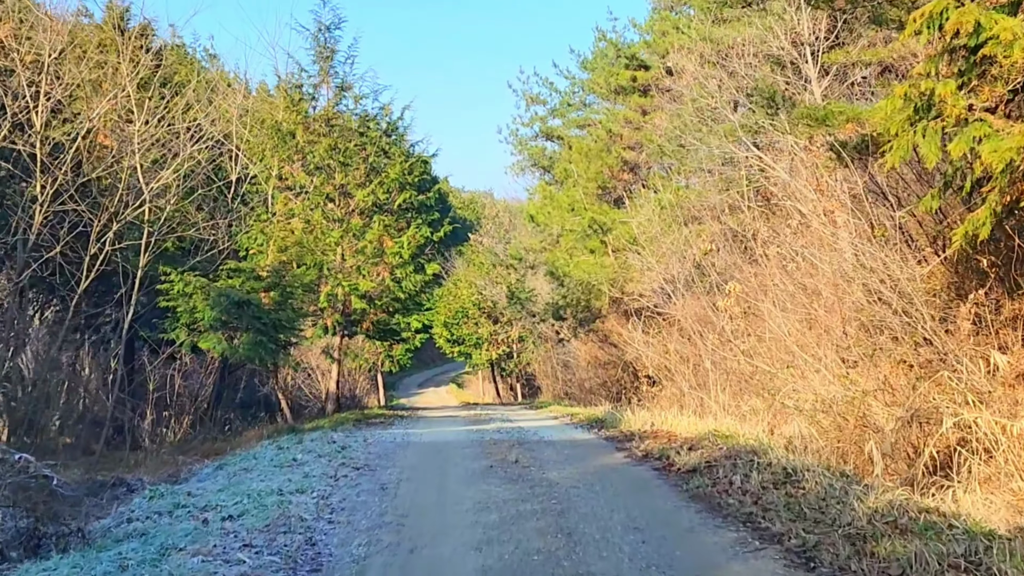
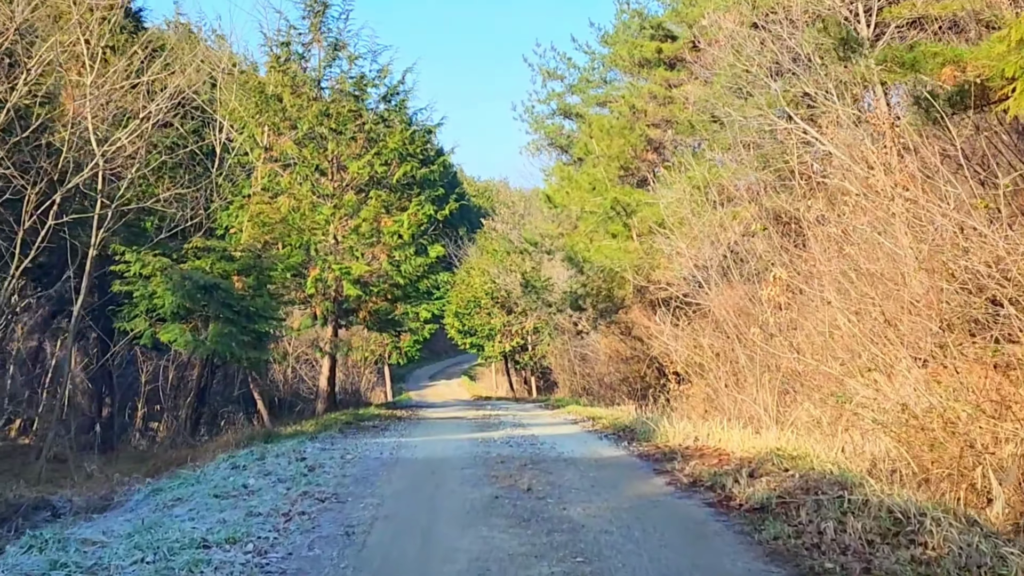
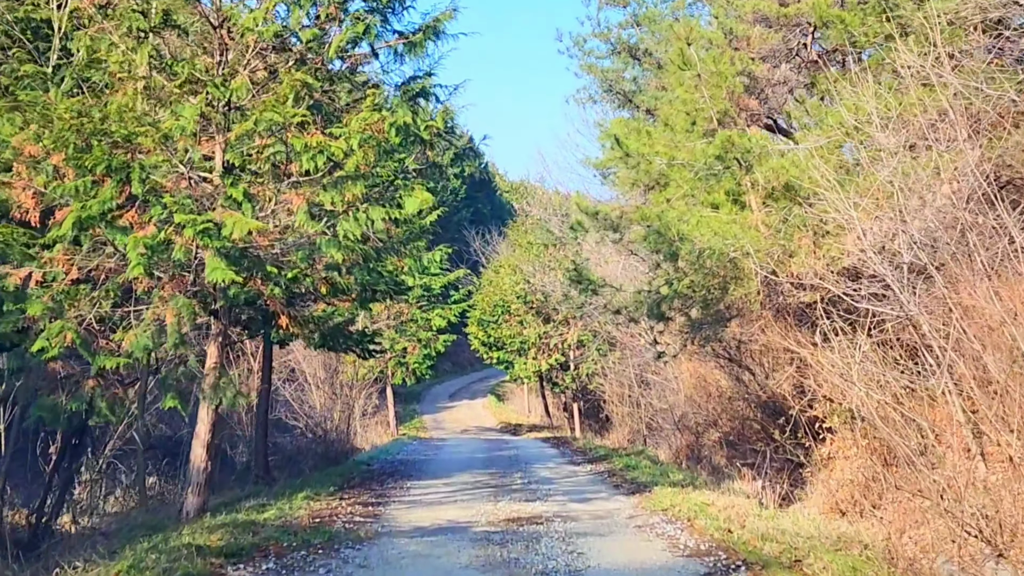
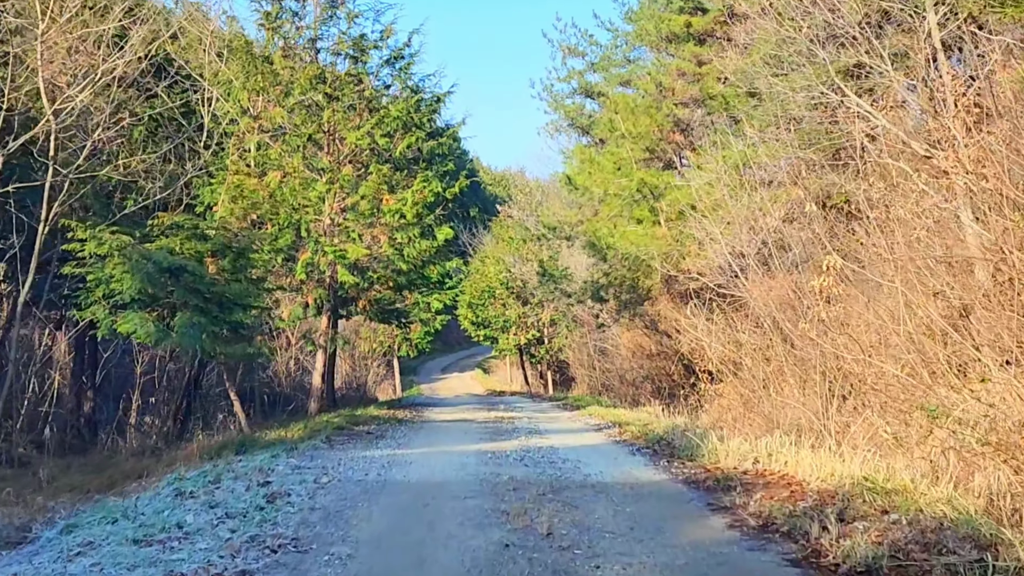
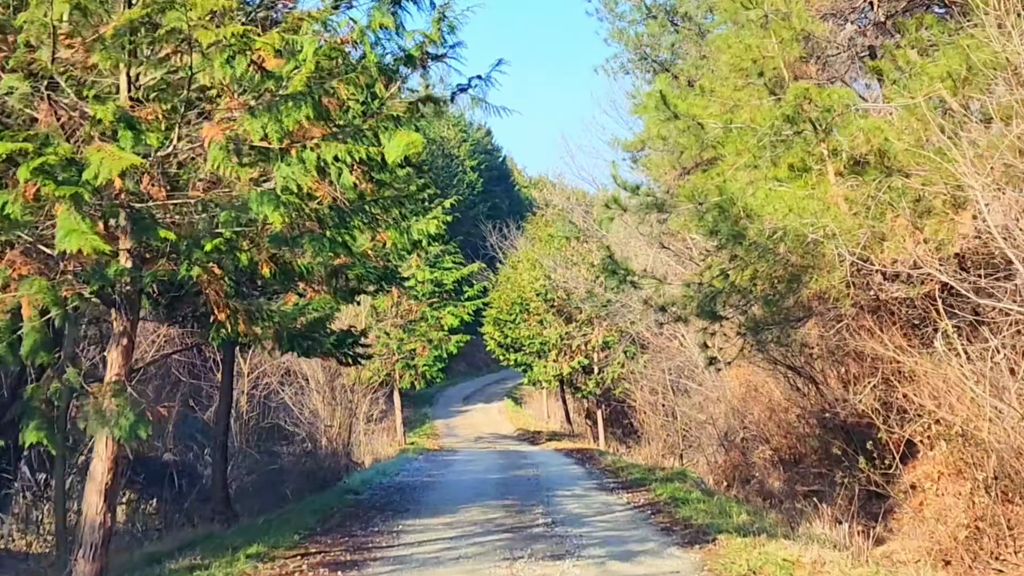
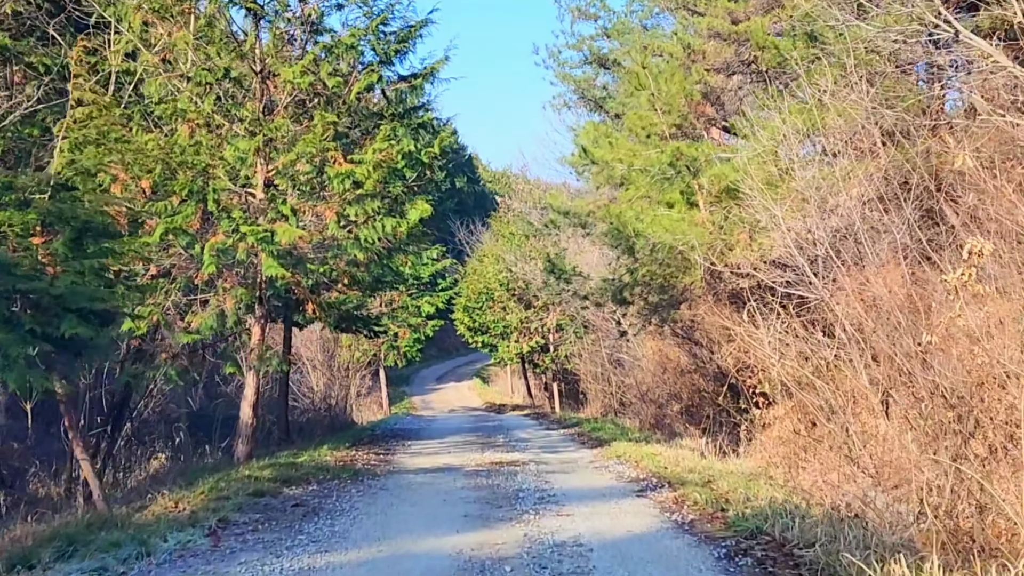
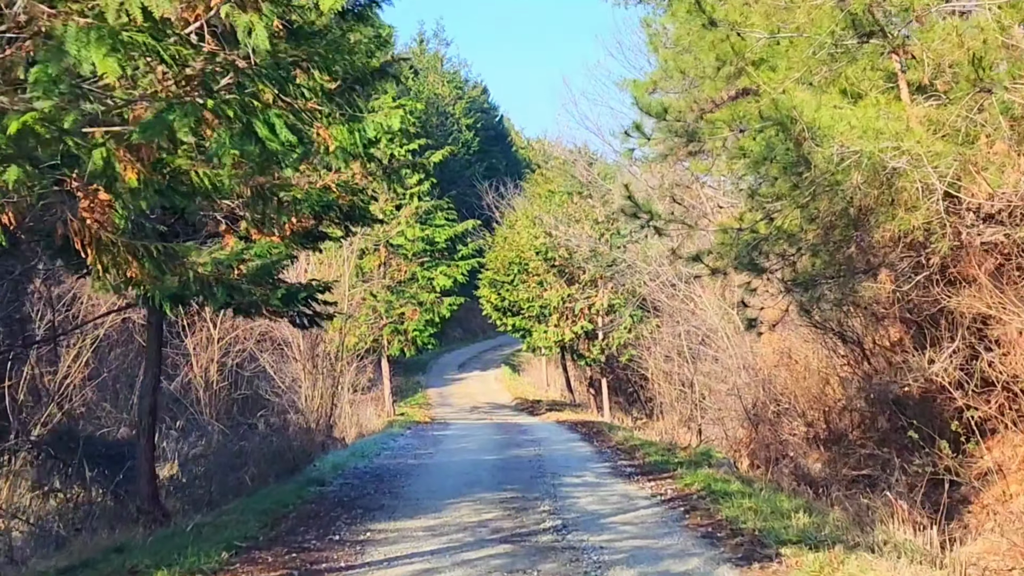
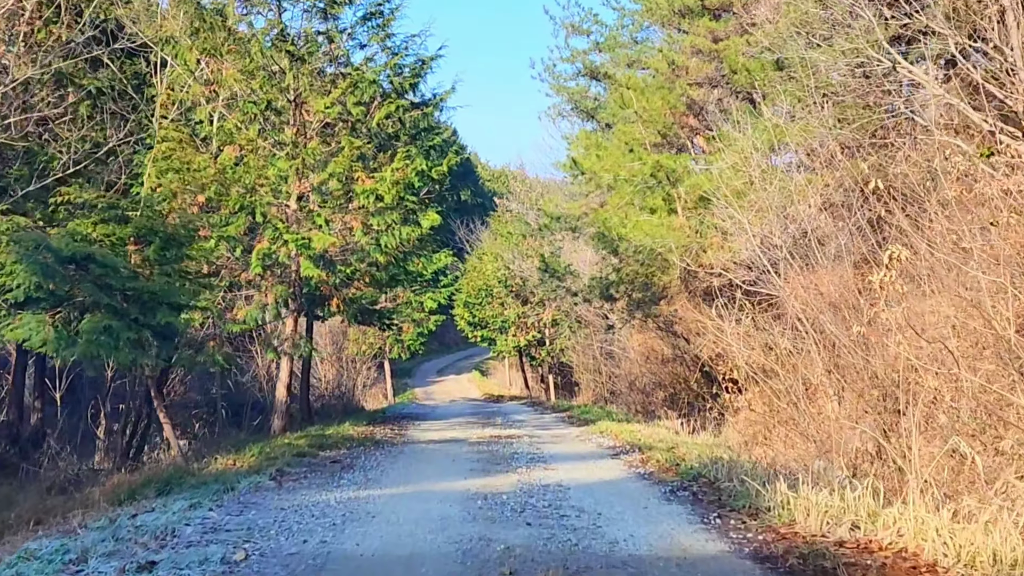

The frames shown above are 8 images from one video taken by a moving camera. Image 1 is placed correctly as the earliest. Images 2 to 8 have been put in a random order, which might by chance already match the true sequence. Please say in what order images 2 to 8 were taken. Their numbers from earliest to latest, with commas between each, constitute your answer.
2, 4, 8, 6, 3, 5, 7
